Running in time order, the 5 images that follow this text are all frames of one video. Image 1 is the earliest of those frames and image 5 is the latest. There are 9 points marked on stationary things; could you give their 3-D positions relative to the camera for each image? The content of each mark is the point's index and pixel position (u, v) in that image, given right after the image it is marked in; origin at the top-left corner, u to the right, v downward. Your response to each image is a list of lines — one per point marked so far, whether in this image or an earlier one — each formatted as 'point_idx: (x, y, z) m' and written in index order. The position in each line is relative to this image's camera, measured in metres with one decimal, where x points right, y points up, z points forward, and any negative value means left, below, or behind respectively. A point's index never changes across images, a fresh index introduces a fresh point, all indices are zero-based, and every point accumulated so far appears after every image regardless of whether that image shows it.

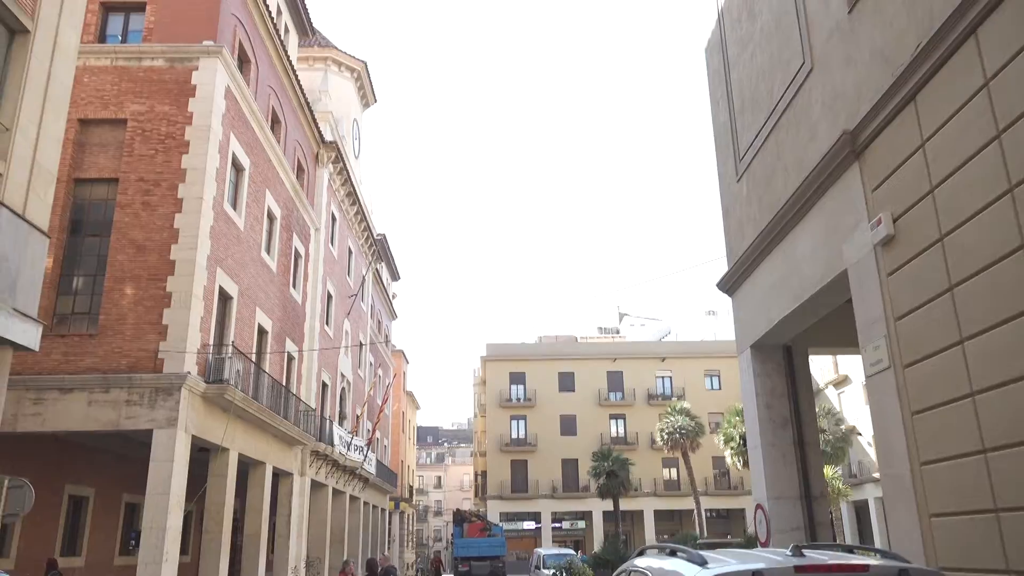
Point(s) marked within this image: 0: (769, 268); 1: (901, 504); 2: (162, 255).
0: (+3.0, +0.3, +9.4) m
1: (+3.2, -1.8, +6.7) m
2: (-6.8, +0.6, +15.7) m
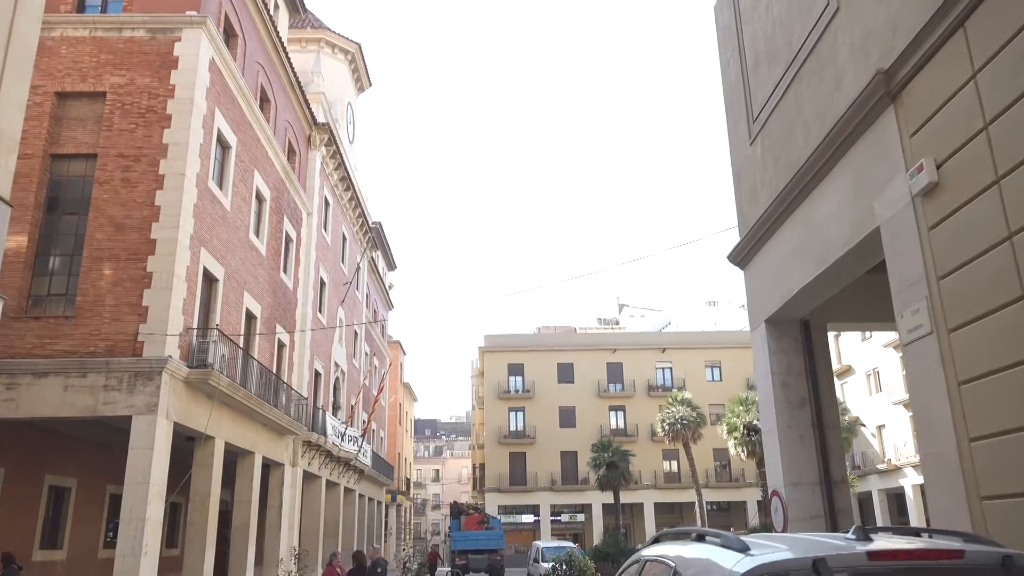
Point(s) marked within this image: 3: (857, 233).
0: (+2.9, +0.6, +8.7) m
1: (+3.2, -1.5, +6.0) m
2: (-6.8, +1.0, +15.0) m
3: (+3.0, +0.5, +7.1) m
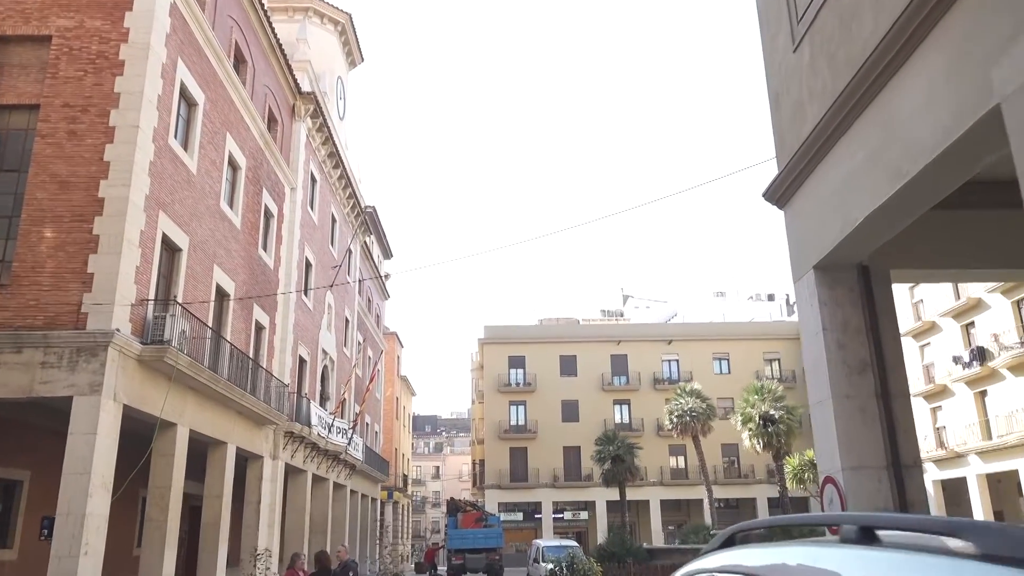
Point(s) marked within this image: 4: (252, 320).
0: (+2.8, +1.2, +6.9) m
1: (+3.1, -0.9, +4.2) m
2: (-6.9, +1.6, +13.3) m
3: (+2.9, +1.0, +5.3) m
4: (-6.4, -0.8, +20.0) m
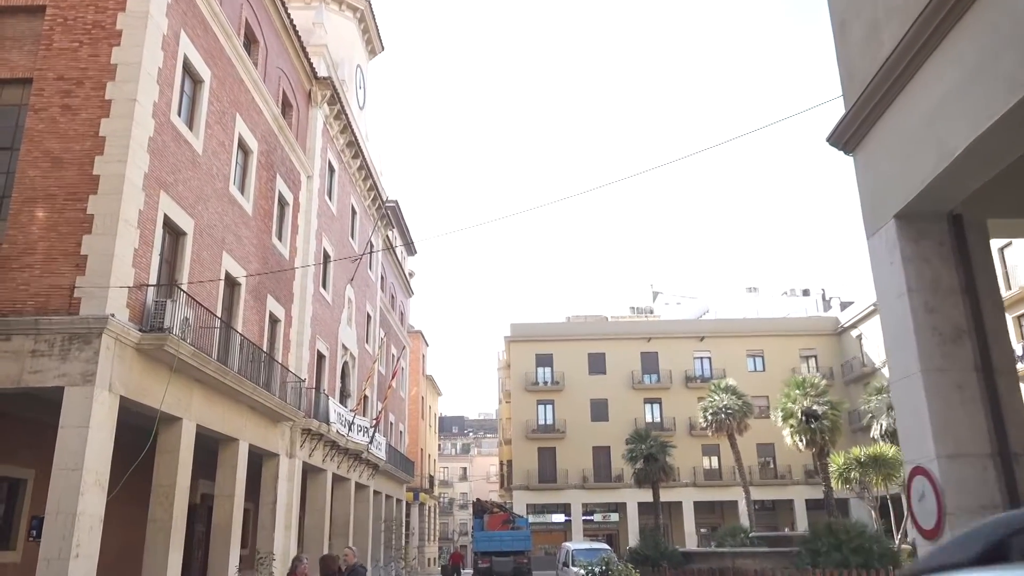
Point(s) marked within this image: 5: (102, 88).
0: (+3.0, +1.5, +5.7) m
1: (+3.1, -0.5, +3.0) m
2: (-6.6, +1.8, +12.4) m
3: (+3.0, +1.4, +4.1) m
4: (-5.8, -0.5, +19.1) m
5: (-6.5, +3.1, +12.8) m
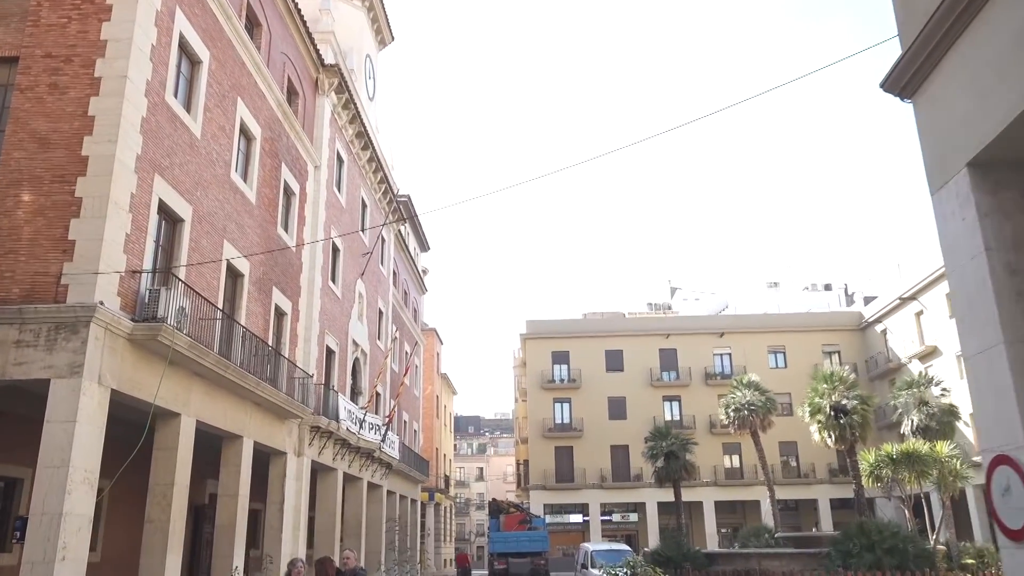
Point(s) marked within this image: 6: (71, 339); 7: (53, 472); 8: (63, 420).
0: (+3.0, +1.8, +4.9) m
1: (+3.2, -0.3, +2.2) m
2: (-6.4, +2.0, +11.8) m
3: (+3.0, +1.7, +3.3) m
4: (-5.5, -0.4, +18.4) m
5: (-6.3, +3.3, +12.2) m
6: (-5.9, -0.7, +10.9) m
7: (-5.8, -2.4, +10.4) m
8: (-5.8, -1.7, +10.6) m
